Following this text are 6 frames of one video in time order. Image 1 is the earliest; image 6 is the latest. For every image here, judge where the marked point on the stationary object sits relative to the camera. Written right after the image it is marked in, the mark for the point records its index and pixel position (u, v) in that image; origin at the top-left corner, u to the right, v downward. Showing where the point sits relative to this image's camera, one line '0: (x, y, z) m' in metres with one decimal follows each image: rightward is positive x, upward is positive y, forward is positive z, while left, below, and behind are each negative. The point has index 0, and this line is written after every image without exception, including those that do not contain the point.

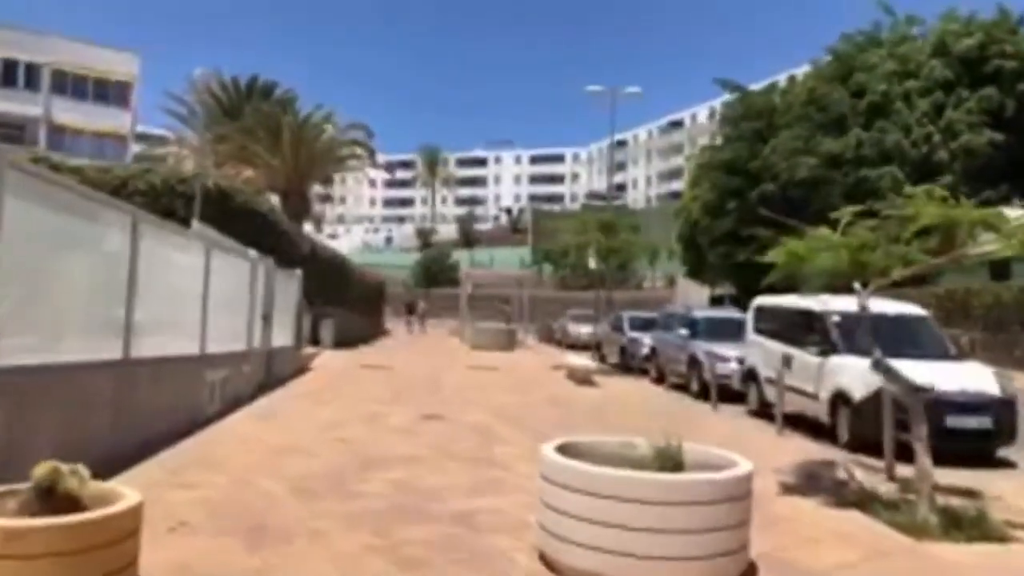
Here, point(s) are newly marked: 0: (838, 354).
0: (+6.0, -1.2, +14.7) m
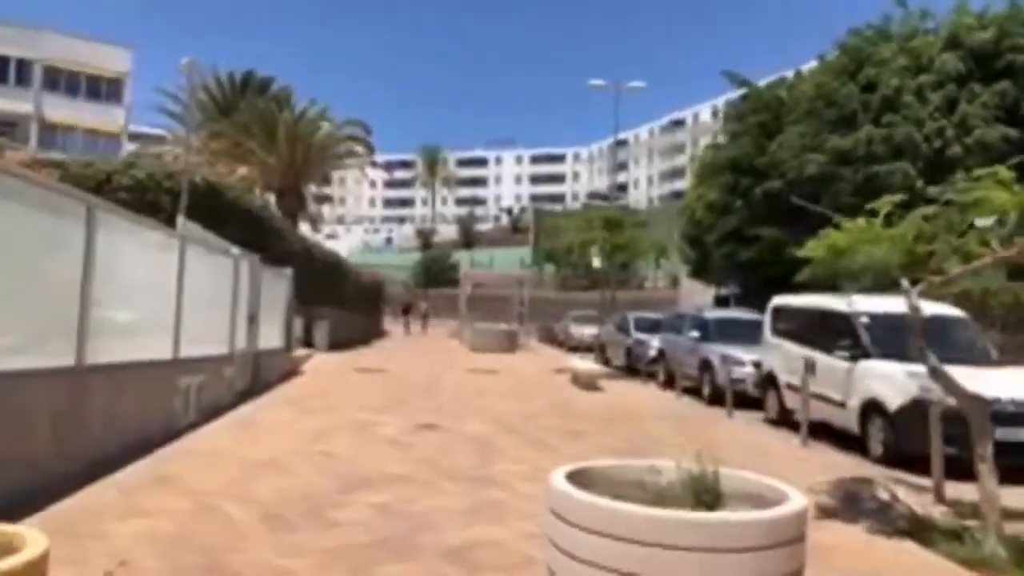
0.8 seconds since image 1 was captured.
0: (+6.0, -1.2, +13.5) m
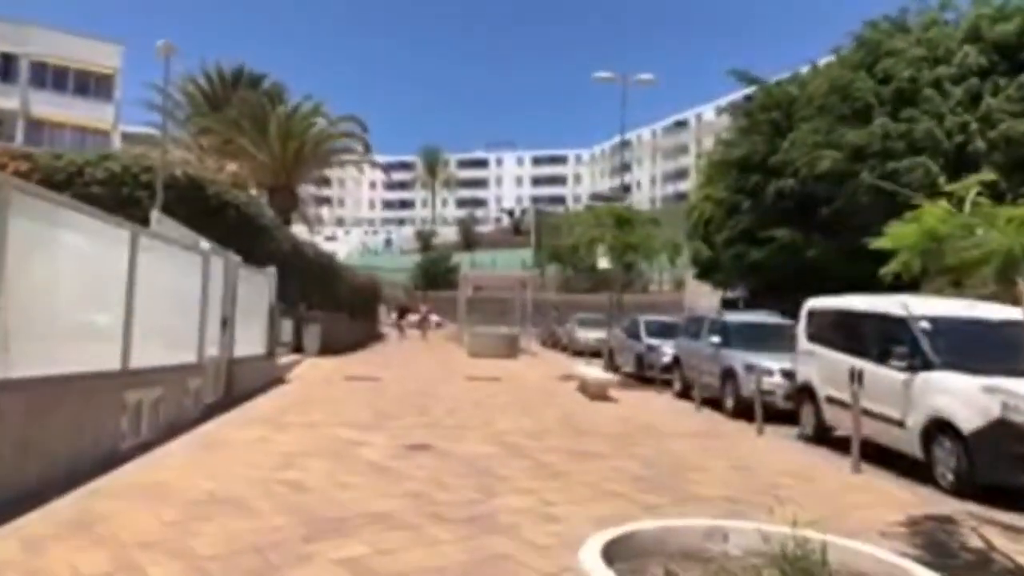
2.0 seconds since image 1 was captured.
0: (+6.1, -1.2, +11.6) m
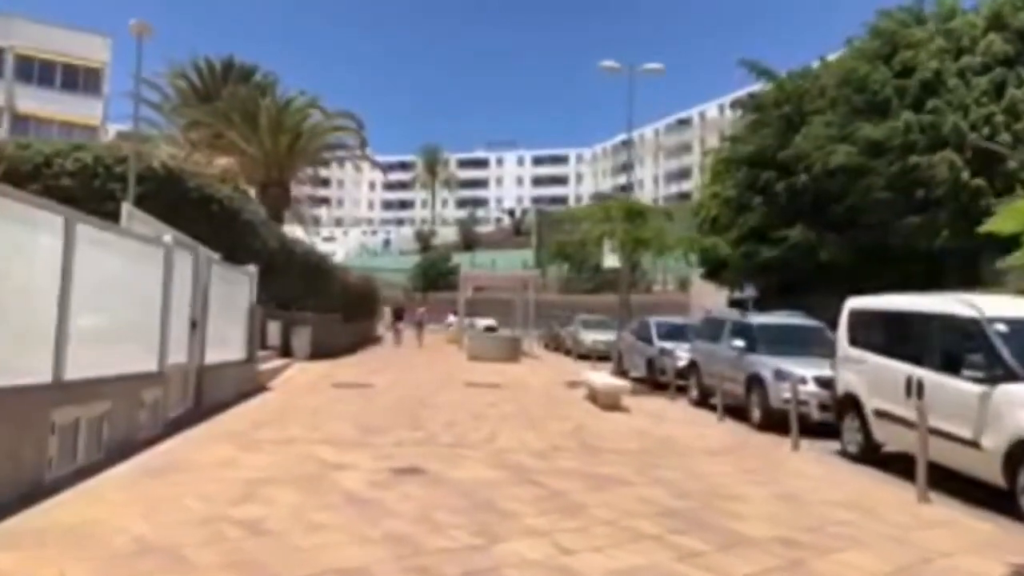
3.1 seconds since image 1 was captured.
0: (+6.2, -1.1, +9.8) m
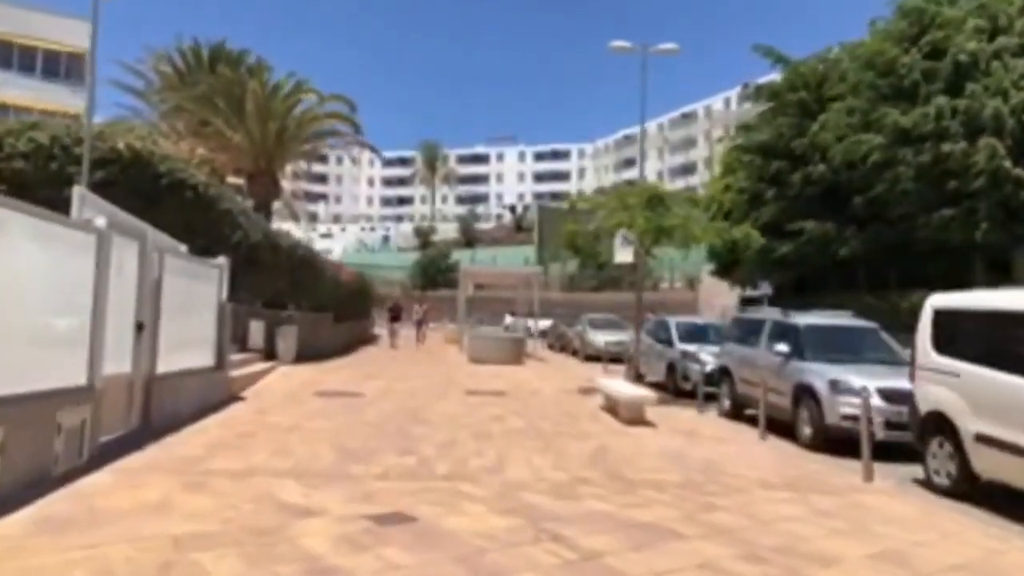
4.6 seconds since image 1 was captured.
0: (+6.3, -1.1, +7.3) m
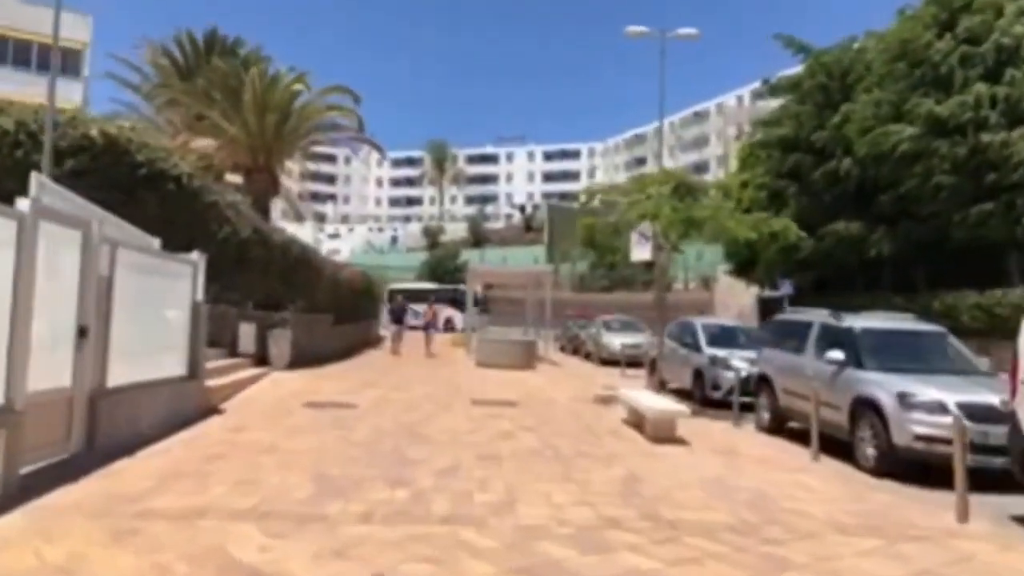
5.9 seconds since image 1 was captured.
0: (+6.4, -1.0, +5.2) m
